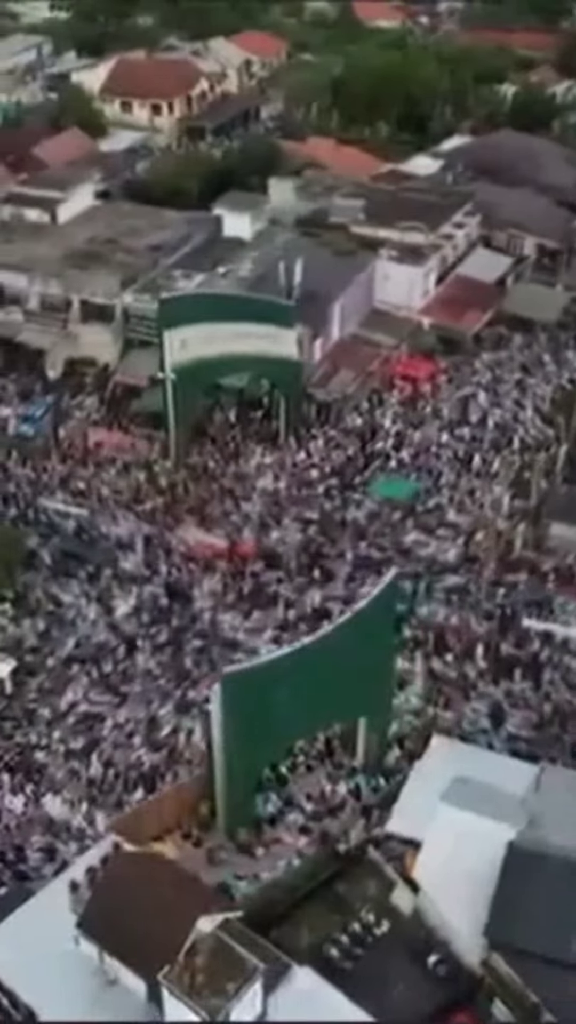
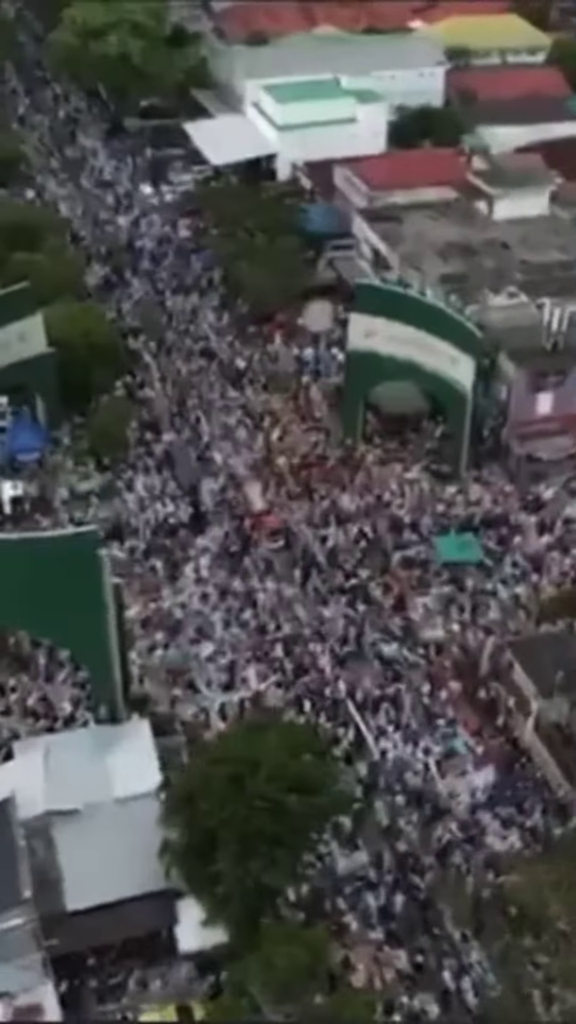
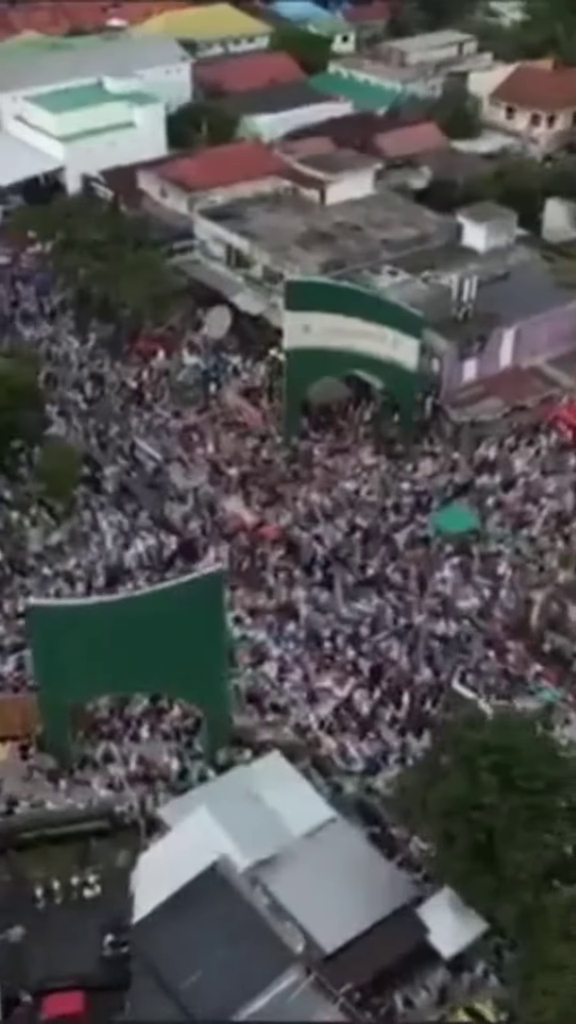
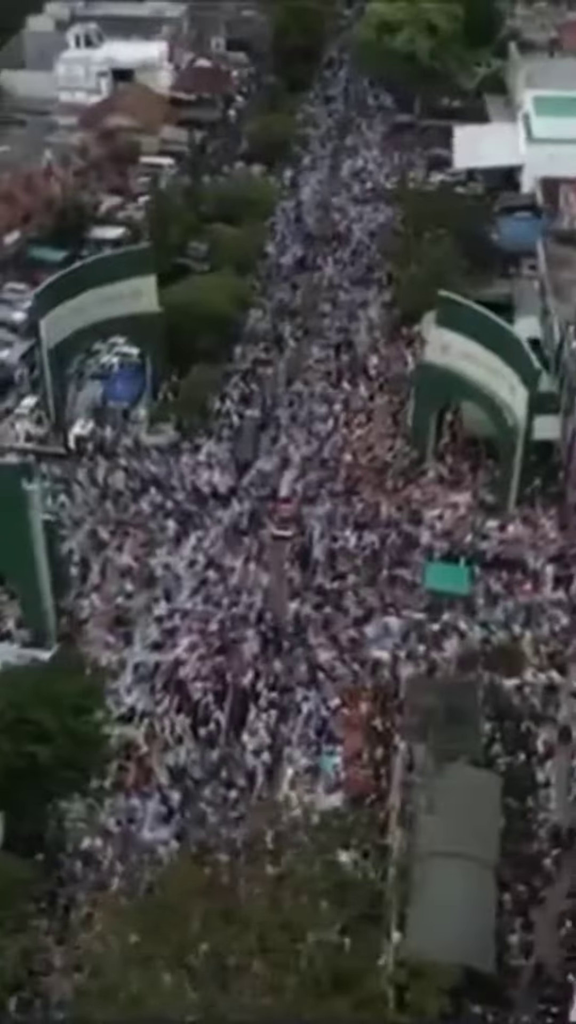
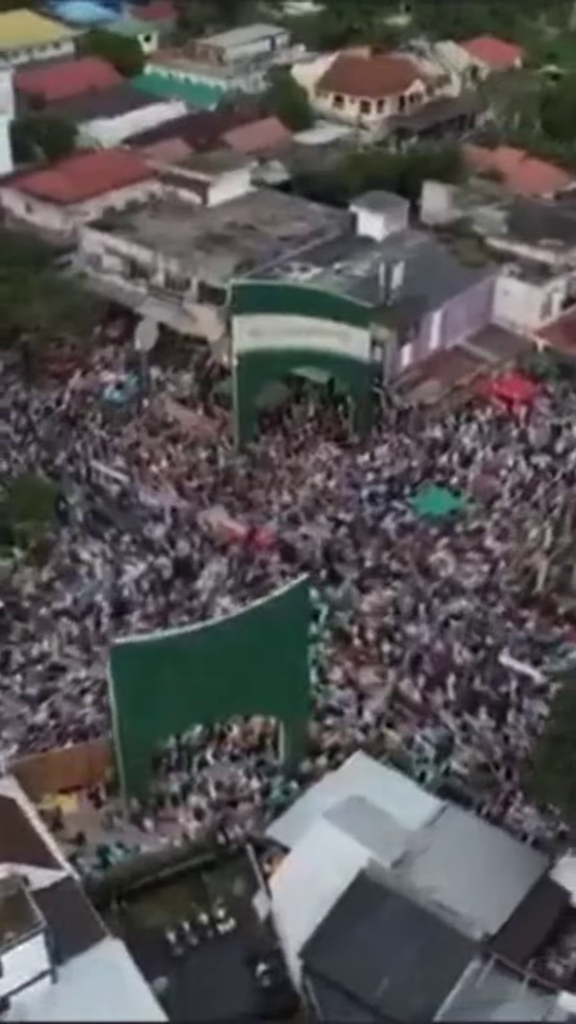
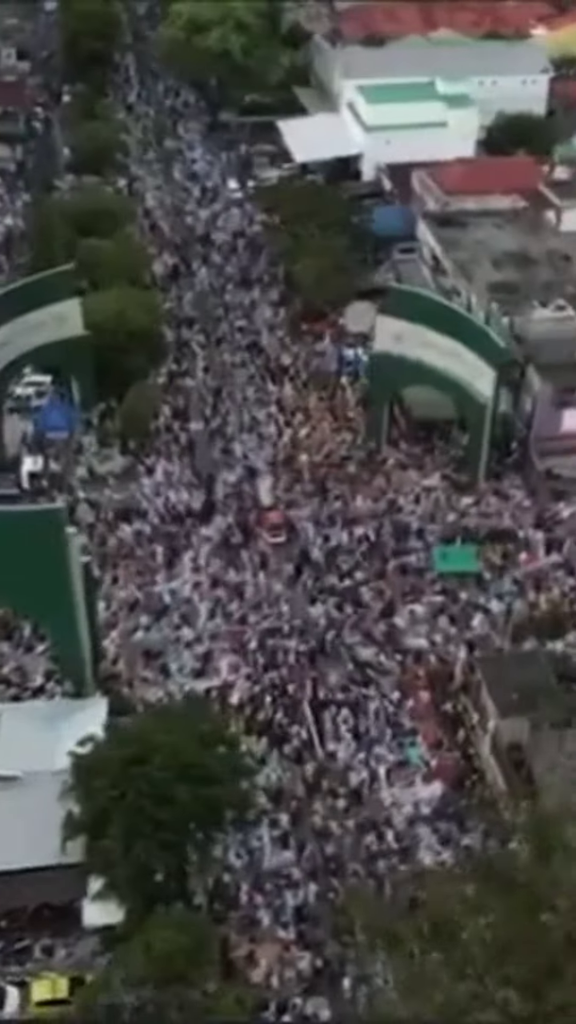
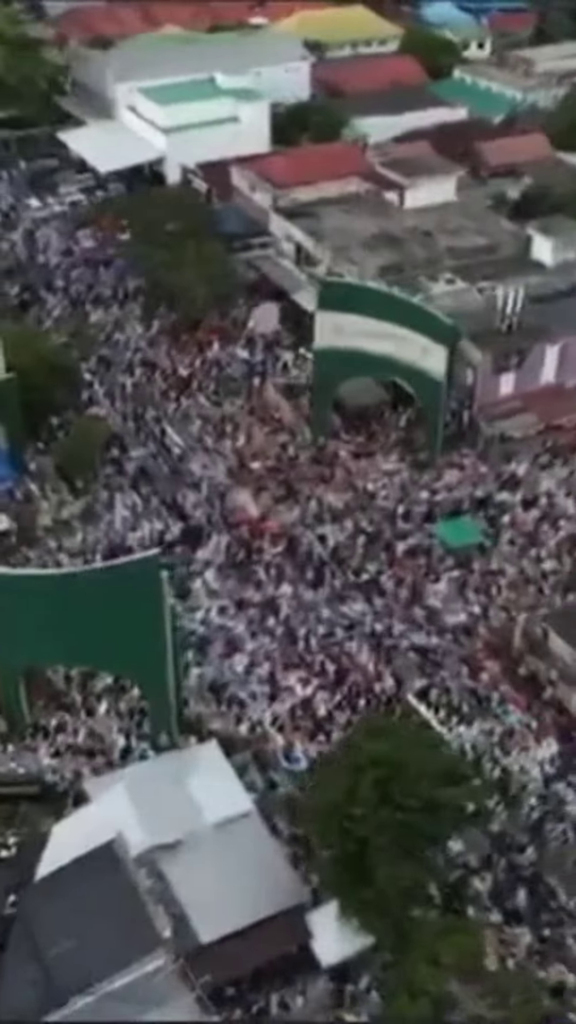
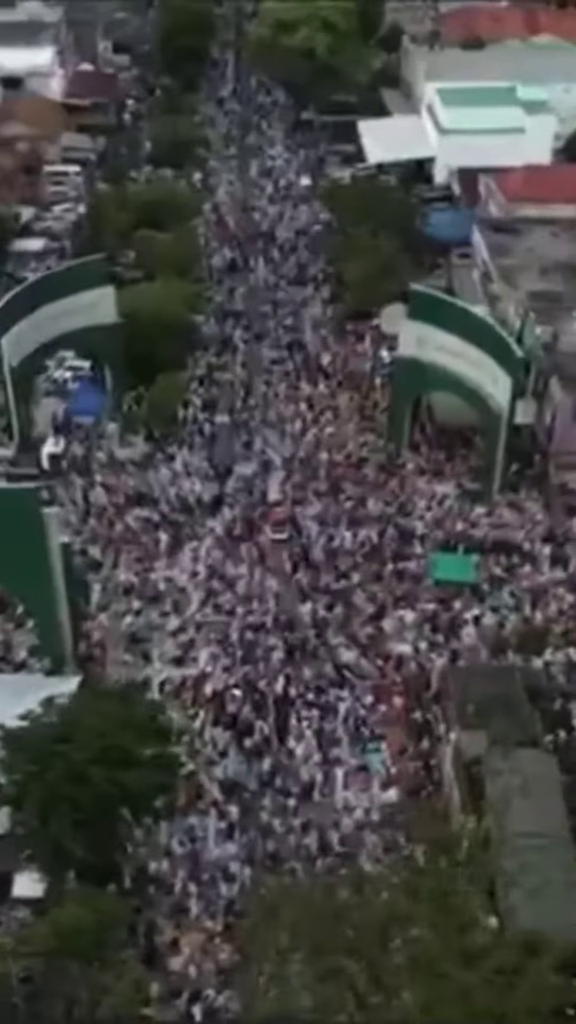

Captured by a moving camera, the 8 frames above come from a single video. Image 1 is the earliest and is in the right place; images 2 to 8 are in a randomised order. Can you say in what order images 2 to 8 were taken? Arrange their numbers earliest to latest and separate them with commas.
5, 3, 7, 2, 6, 8, 4
